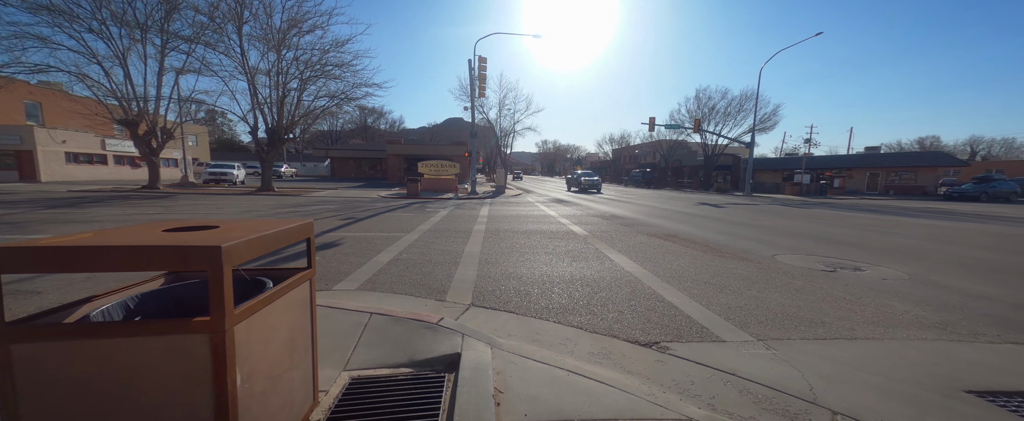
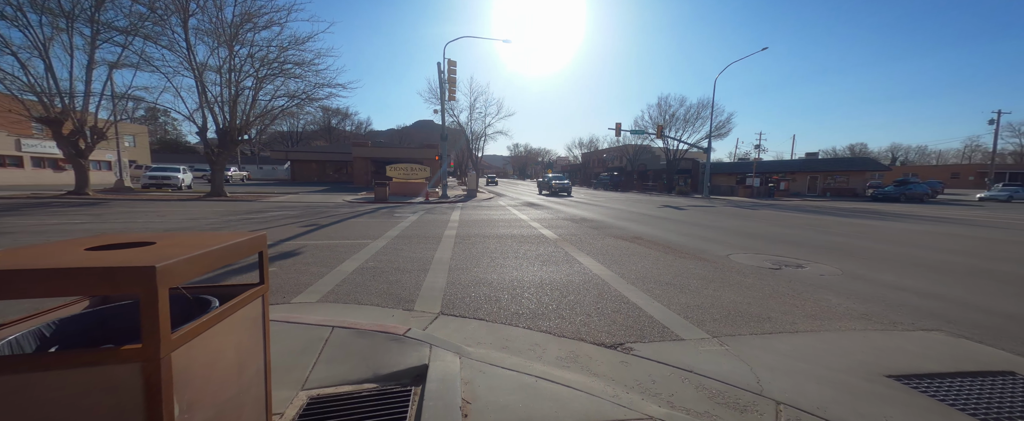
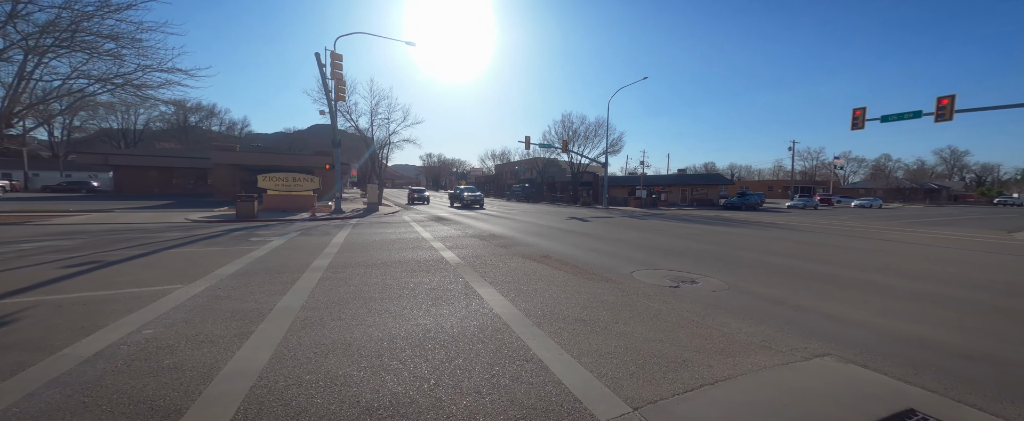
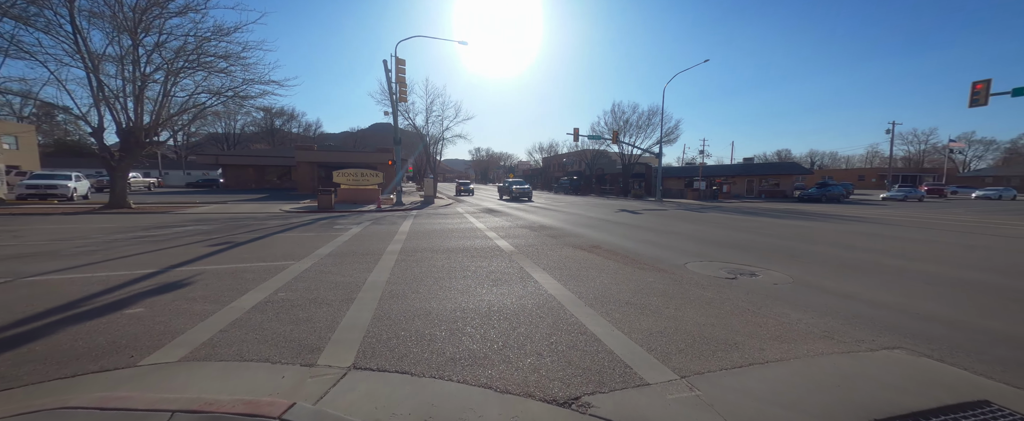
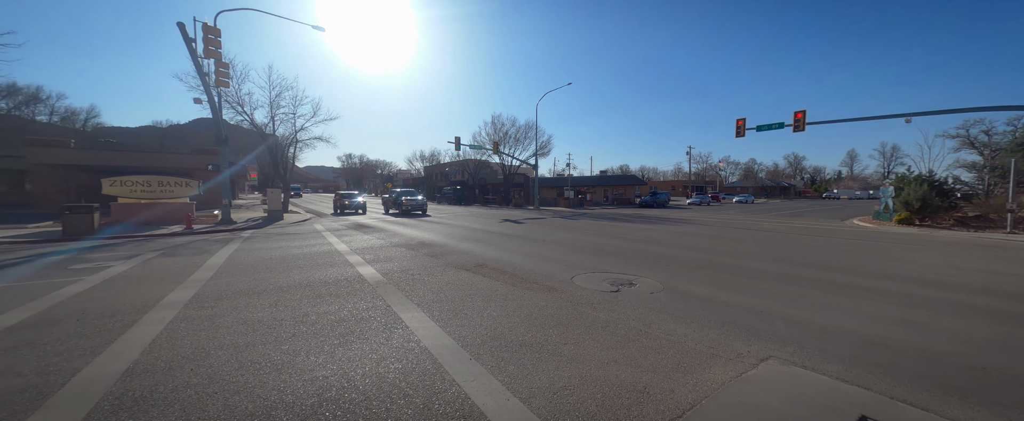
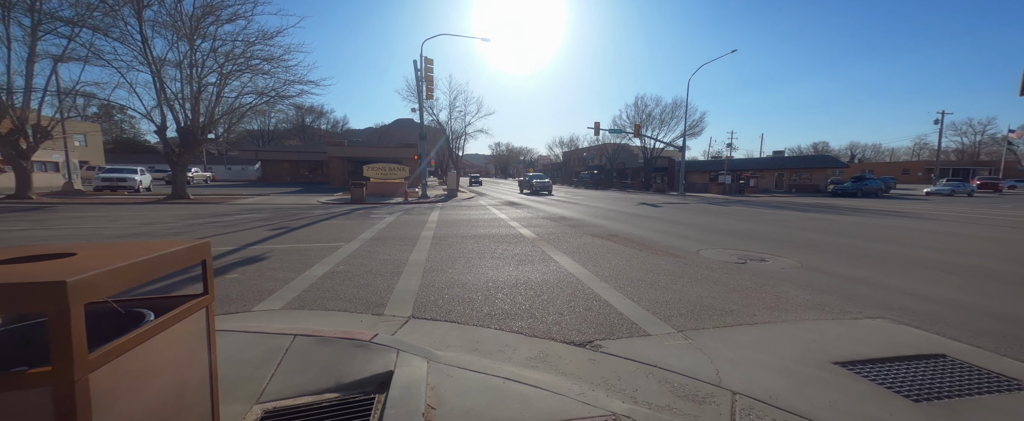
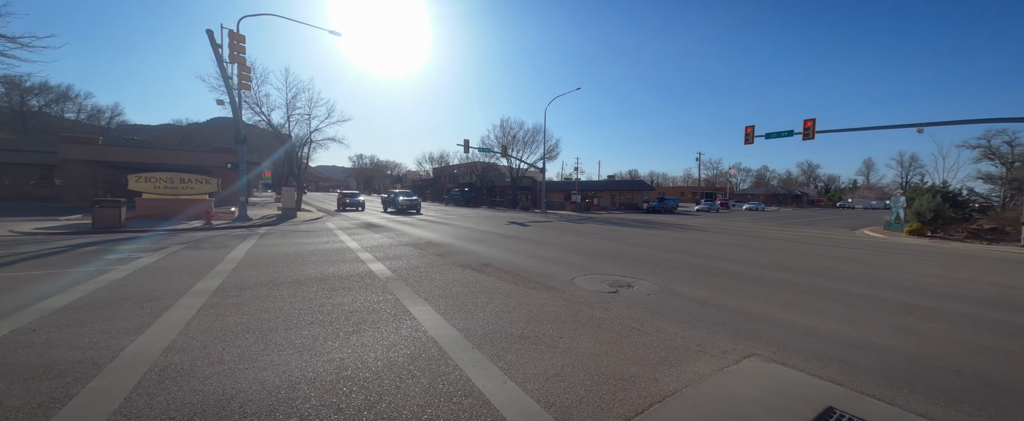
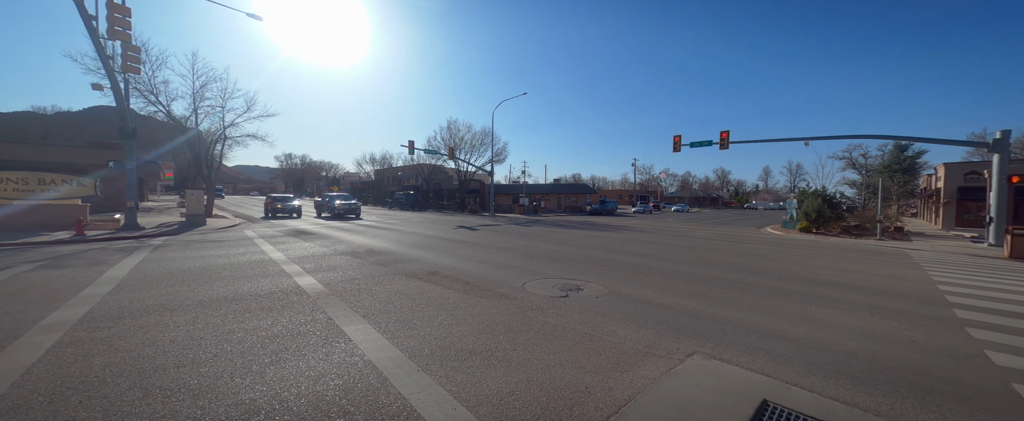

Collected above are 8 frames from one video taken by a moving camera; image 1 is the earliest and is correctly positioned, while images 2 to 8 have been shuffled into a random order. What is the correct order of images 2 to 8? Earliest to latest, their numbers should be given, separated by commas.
2, 6, 4, 3, 7, 8, 5
